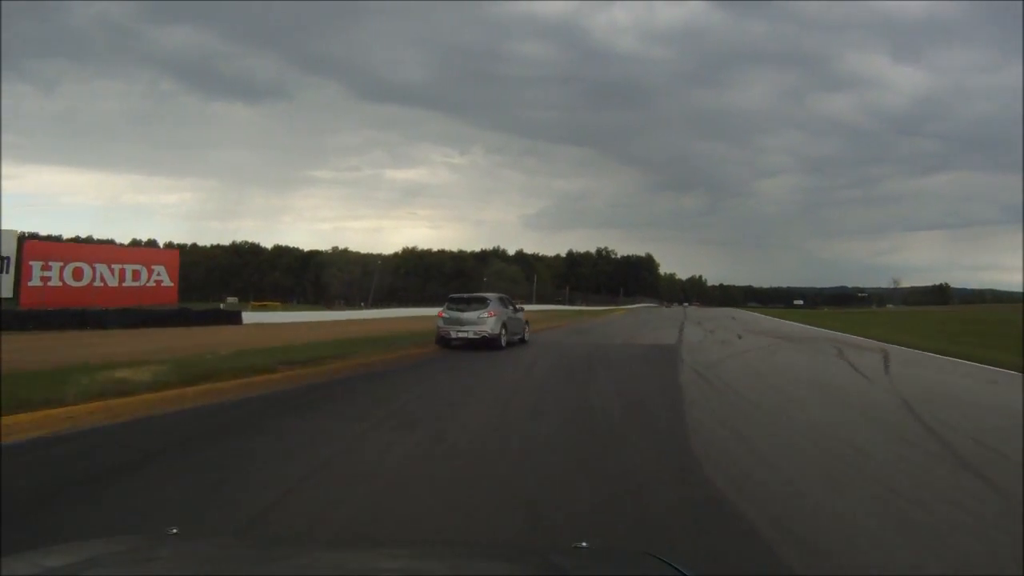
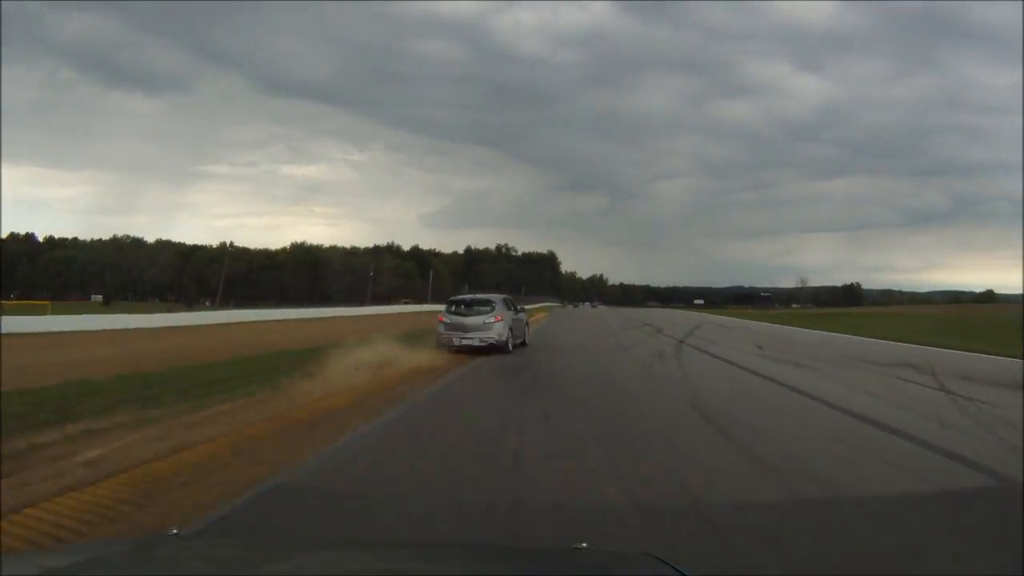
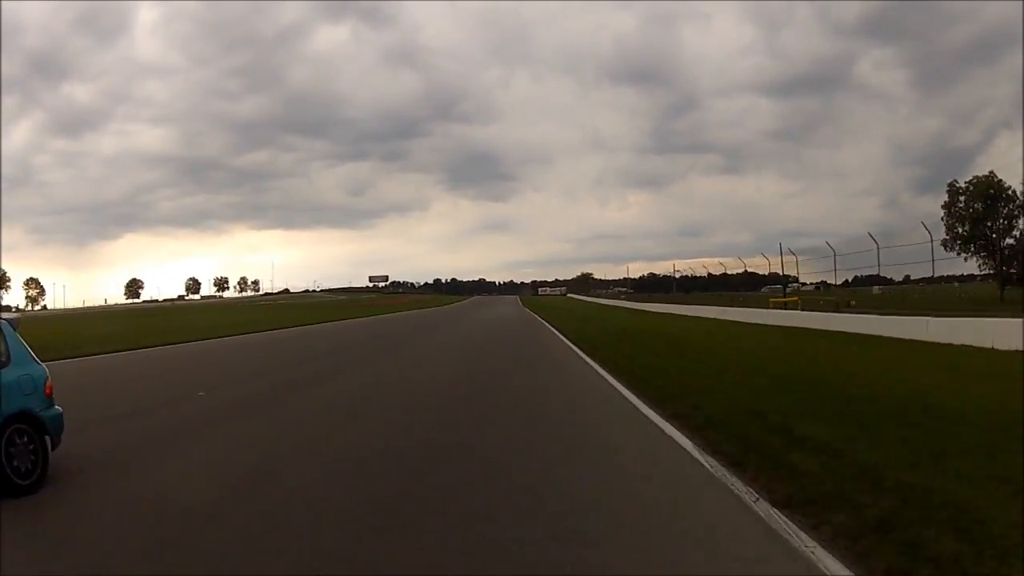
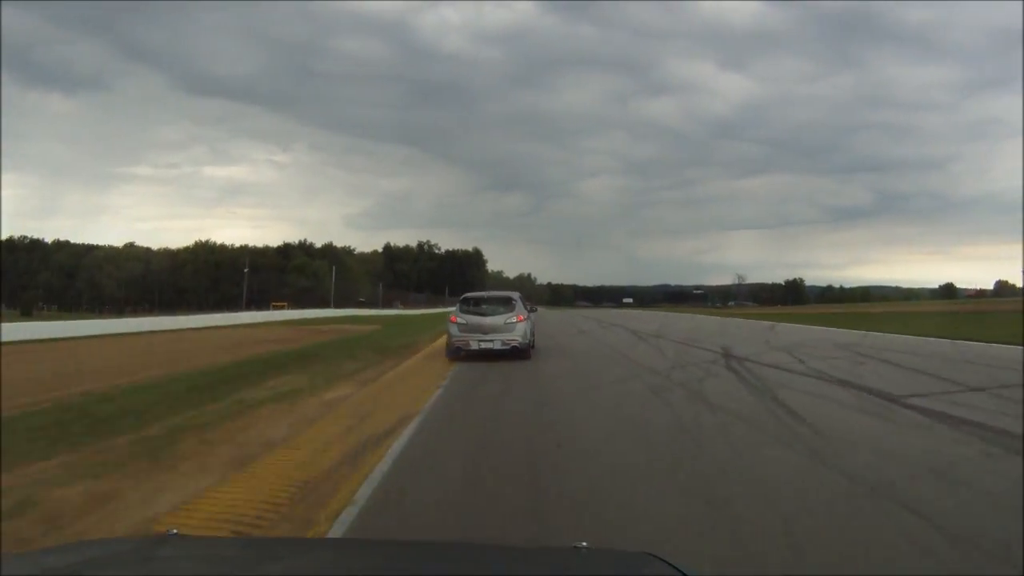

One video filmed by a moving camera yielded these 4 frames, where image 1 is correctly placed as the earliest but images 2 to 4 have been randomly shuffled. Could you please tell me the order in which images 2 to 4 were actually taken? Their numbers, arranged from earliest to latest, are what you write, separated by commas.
2, 4, 3
